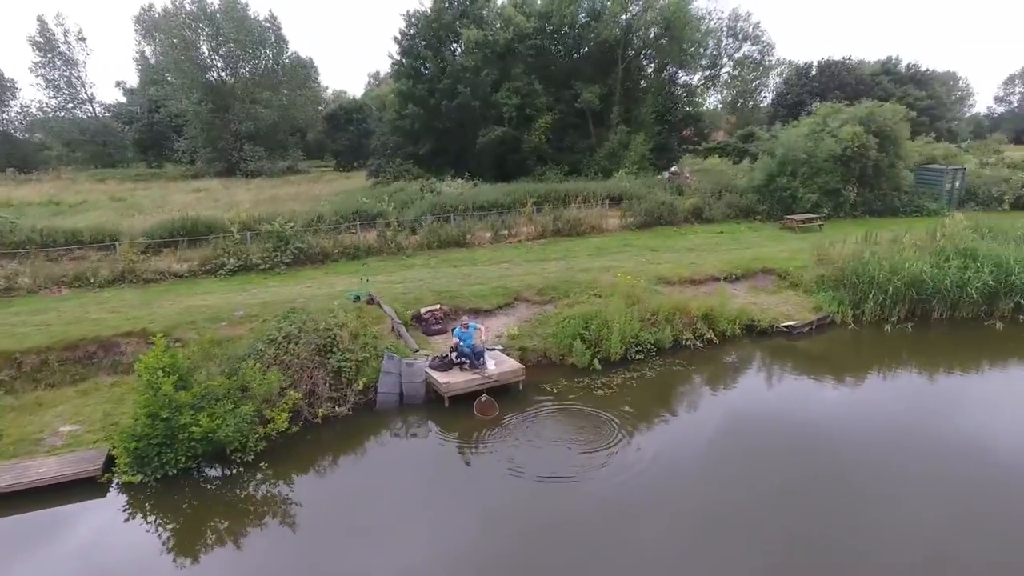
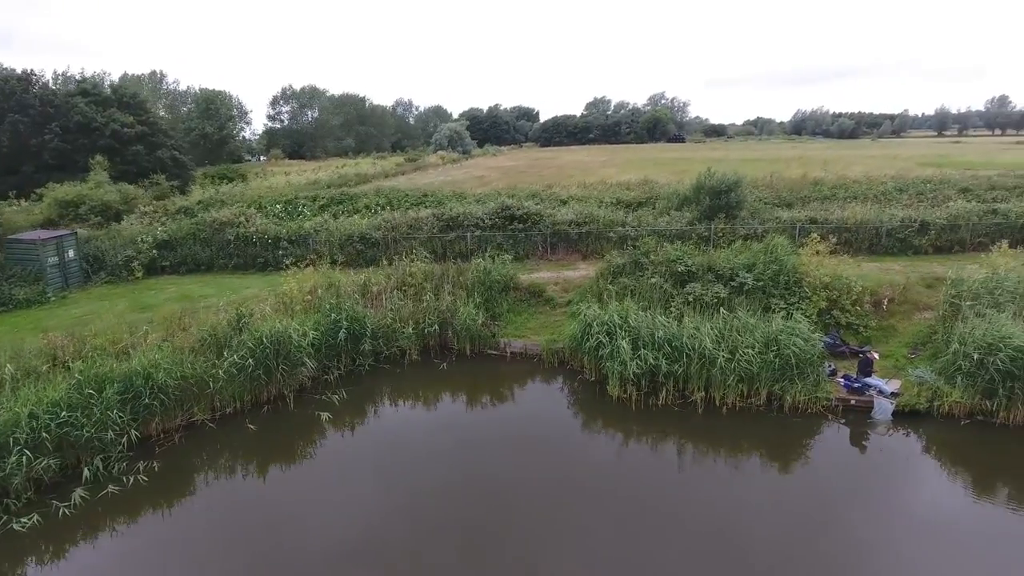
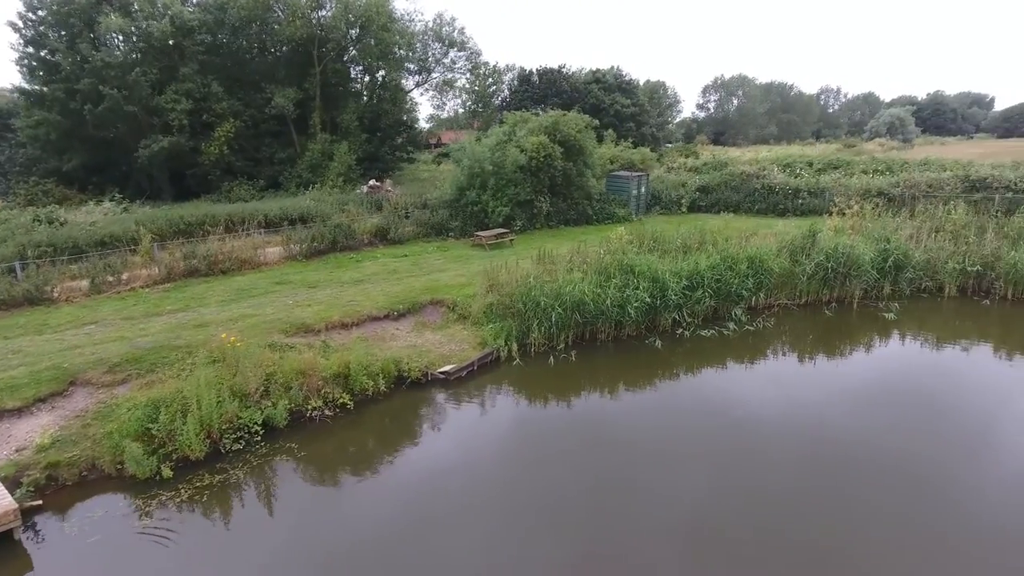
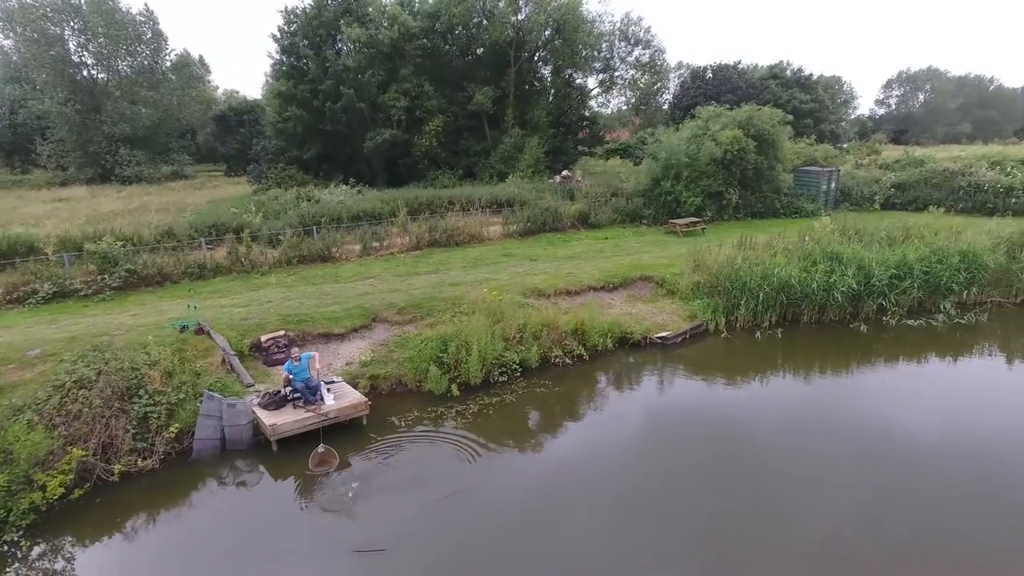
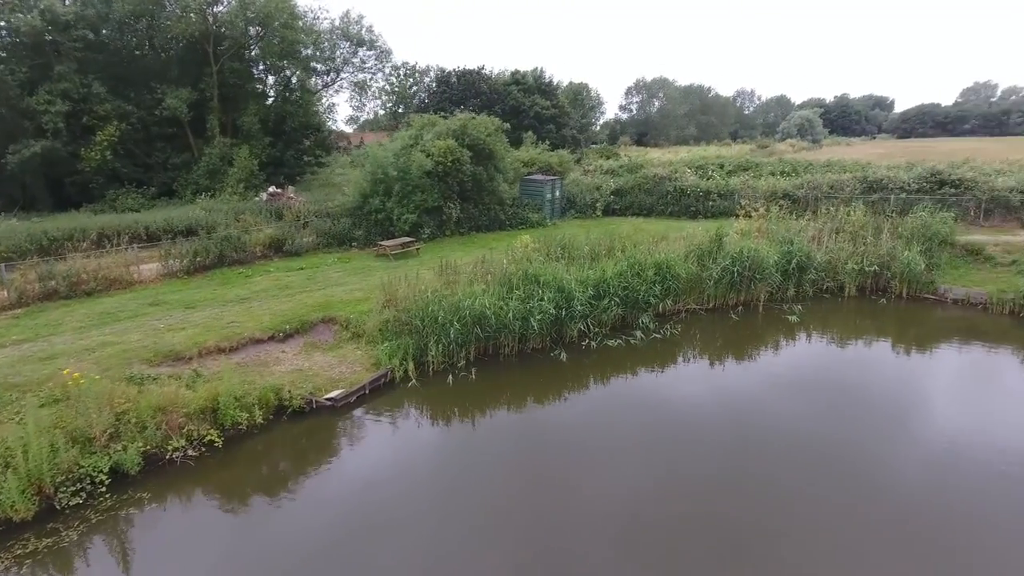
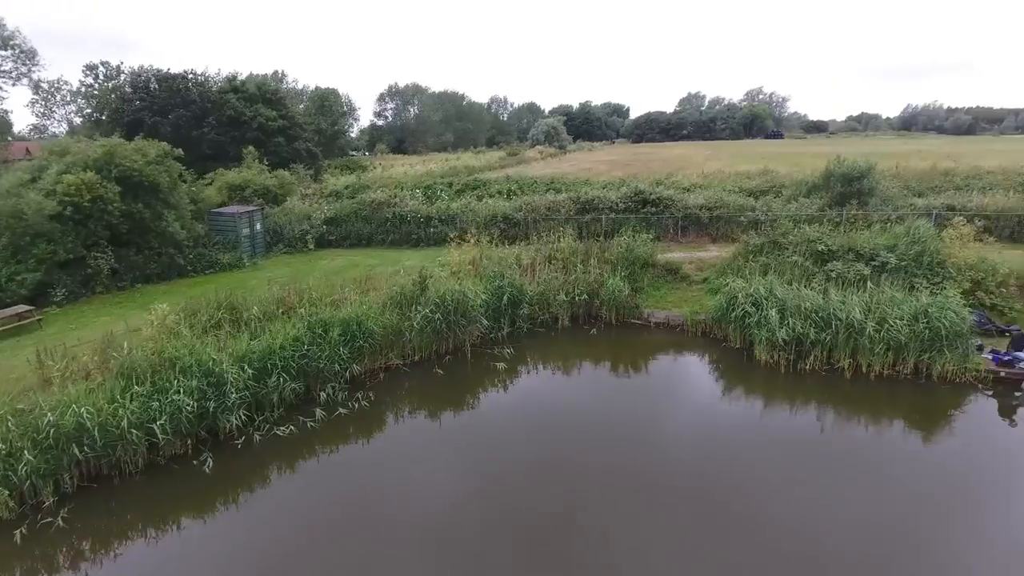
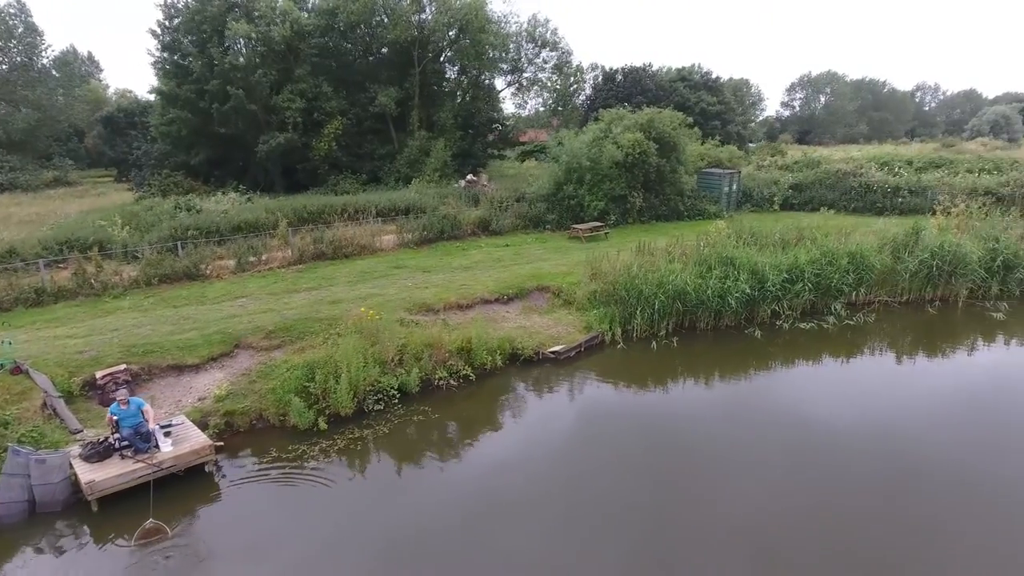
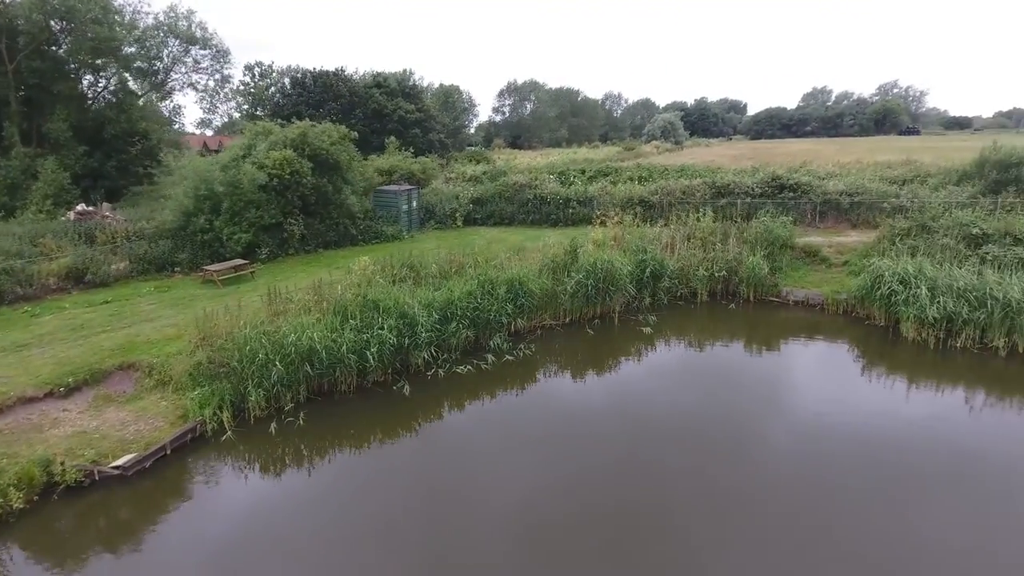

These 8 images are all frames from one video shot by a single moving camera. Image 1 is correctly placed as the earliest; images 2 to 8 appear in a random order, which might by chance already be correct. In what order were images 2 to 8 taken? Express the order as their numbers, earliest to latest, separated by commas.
4, 7, 3, 5, 8, 6, 2
